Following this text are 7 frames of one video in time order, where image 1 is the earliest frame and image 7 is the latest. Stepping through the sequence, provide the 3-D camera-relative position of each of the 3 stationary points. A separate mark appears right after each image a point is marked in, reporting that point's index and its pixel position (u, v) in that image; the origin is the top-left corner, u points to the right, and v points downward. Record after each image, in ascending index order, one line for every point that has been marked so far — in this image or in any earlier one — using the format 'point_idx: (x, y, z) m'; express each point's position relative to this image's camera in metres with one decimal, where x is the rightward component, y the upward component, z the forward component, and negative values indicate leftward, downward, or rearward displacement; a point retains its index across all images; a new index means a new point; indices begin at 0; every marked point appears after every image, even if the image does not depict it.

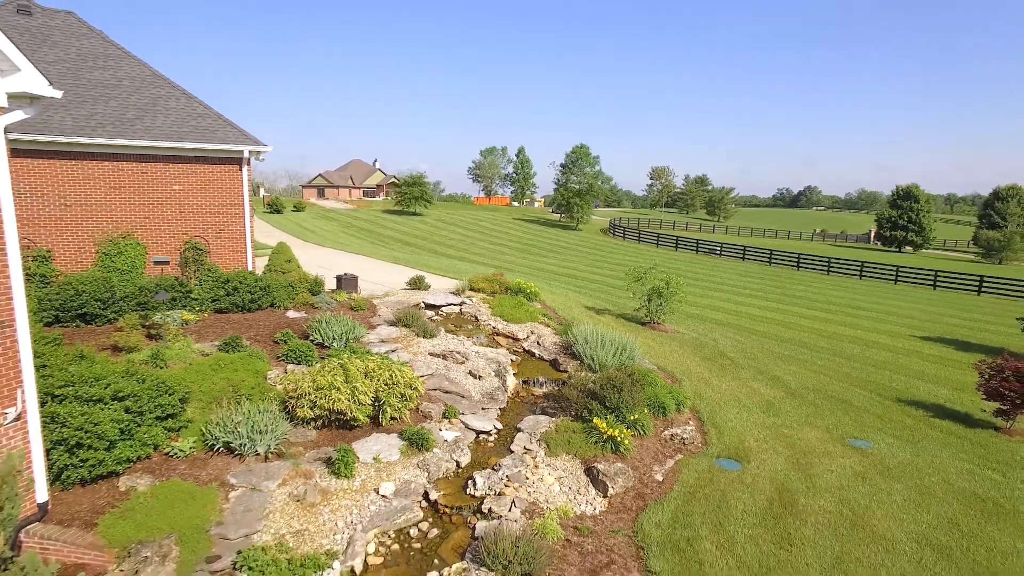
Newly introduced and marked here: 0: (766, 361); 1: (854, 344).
0: (+13.7, -3.9, +15.3) m
1: (+21.2, -3.5, +17.7) m
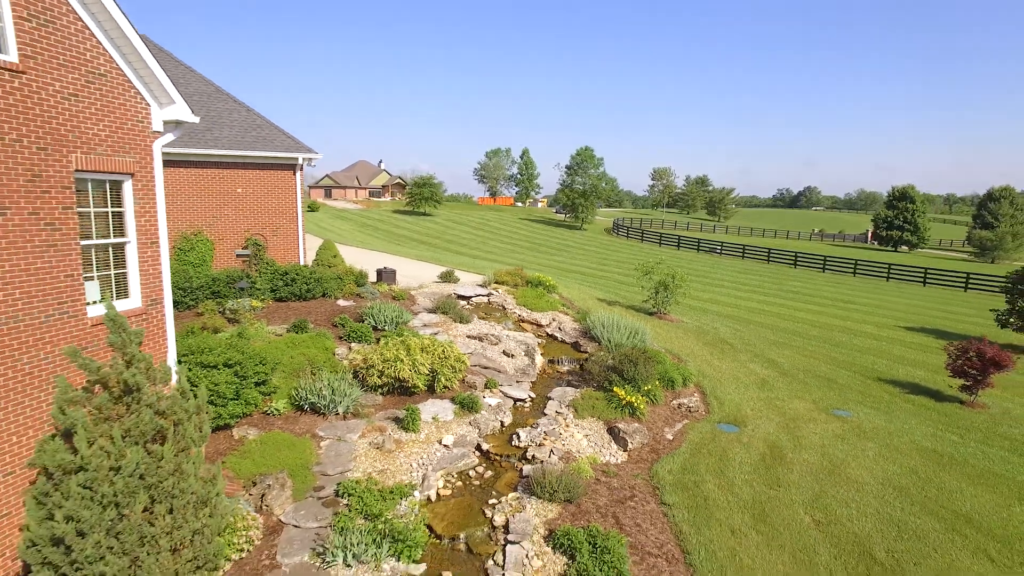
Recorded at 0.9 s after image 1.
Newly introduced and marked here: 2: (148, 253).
0: (+14.9, -3.5, +17.0) m
1: (+22.5, -3.1, +19.4) m
2: (-10.3, +1.1, +8.2) m
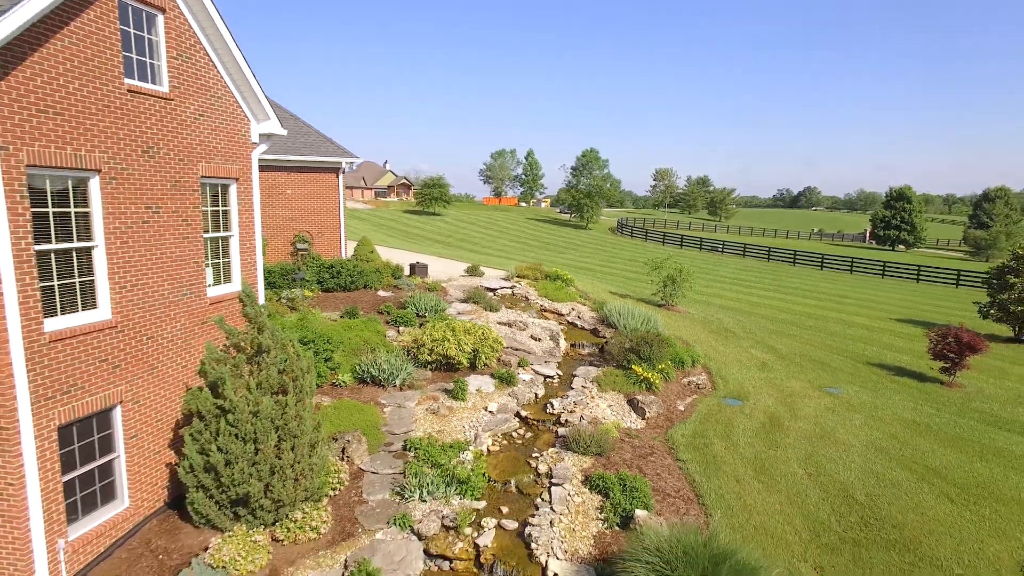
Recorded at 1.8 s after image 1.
0: (+16.3, -3.1, +18.5) m
1: (+23.8, -2.6, +21.0) m
2: (-9.0, +1.5, +9.7) m
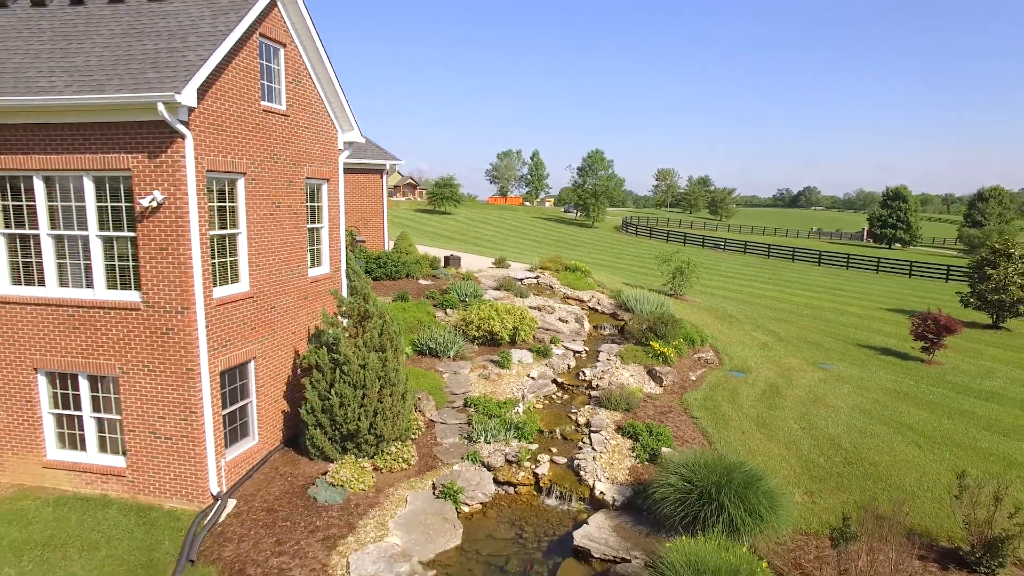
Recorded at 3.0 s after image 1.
0: (+18.0, -2.4, +20.4) m
1: (+25.5, -2.0, +22.9) m
2: (-7.2, +2.2, +11.6) m
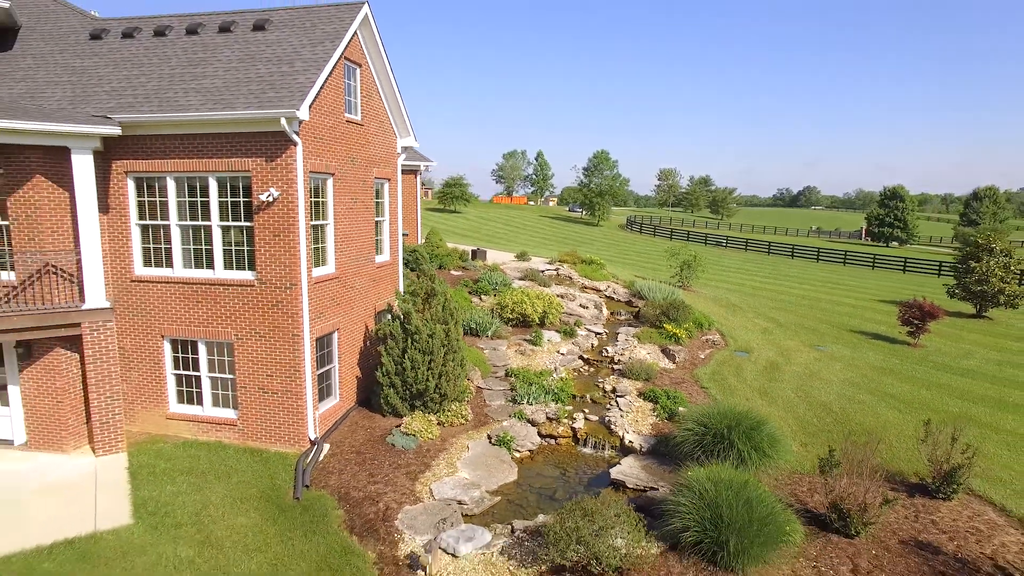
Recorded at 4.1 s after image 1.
0: (+19.7, -1.7, +22.2) m
1: (+27.2, -1.3, +24.7) m
2: (-5.6, +2.9, +13.4) m
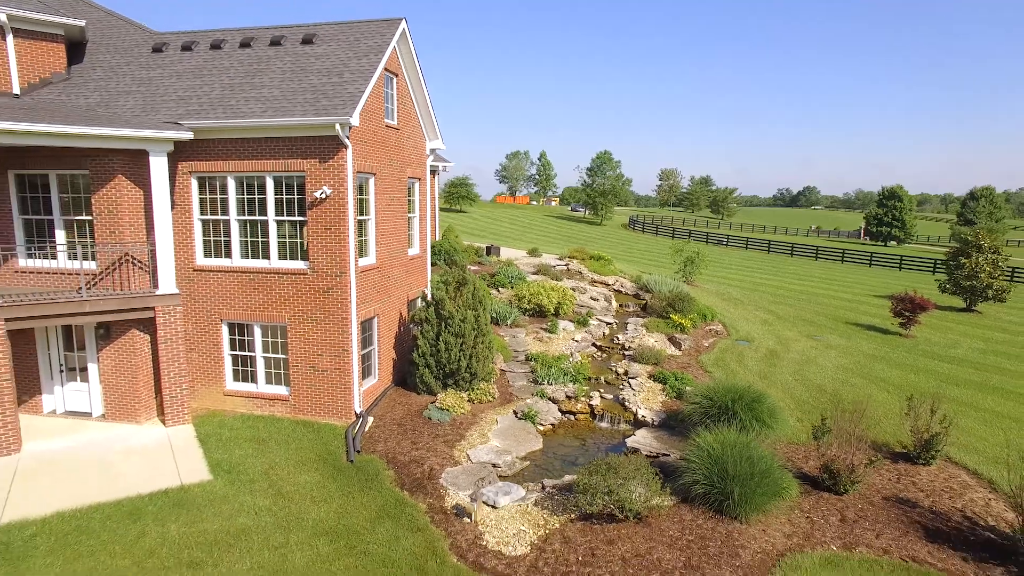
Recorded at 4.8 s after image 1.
0: (+20.7, -1.3, +23.4) m
1: (+28.2, -0.9, +25.8) m
2: (-4.6, +3.3, +14.5) m
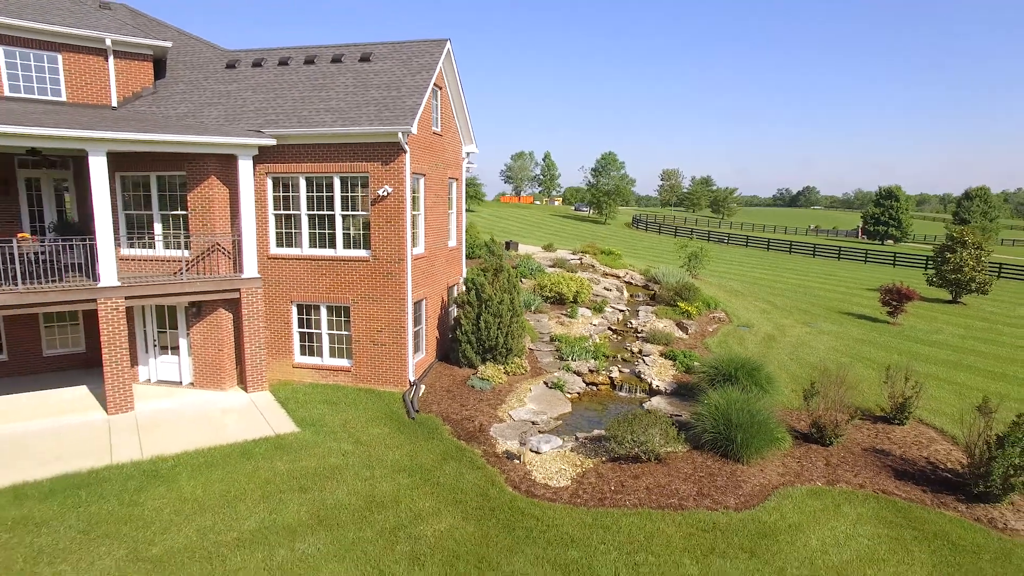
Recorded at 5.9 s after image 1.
0: (+22.2, -0.7, +25.1) m
1: (+29.7, -0.2, +27.6) m
2: (-3.1, +4.0, +16.3) m
